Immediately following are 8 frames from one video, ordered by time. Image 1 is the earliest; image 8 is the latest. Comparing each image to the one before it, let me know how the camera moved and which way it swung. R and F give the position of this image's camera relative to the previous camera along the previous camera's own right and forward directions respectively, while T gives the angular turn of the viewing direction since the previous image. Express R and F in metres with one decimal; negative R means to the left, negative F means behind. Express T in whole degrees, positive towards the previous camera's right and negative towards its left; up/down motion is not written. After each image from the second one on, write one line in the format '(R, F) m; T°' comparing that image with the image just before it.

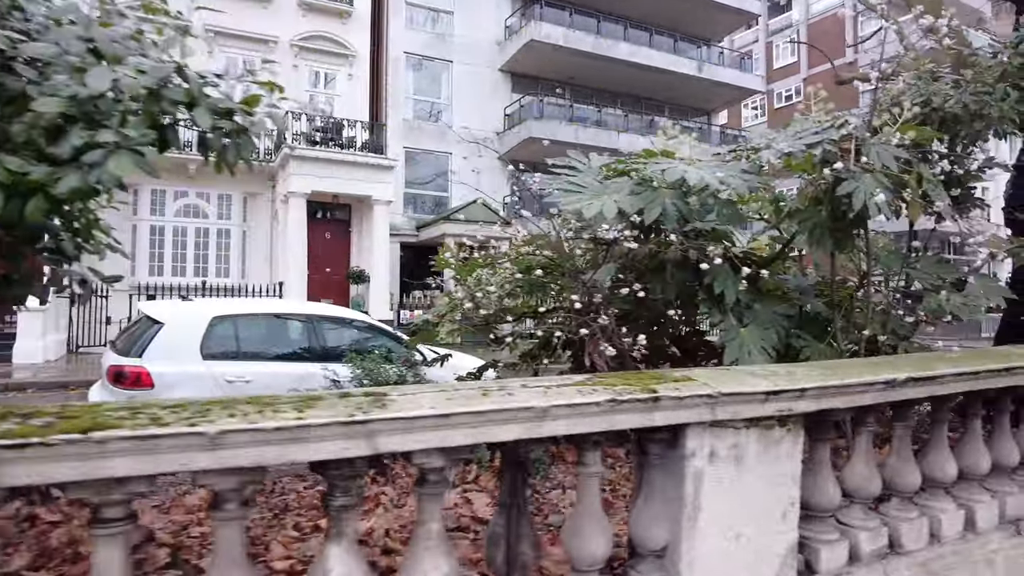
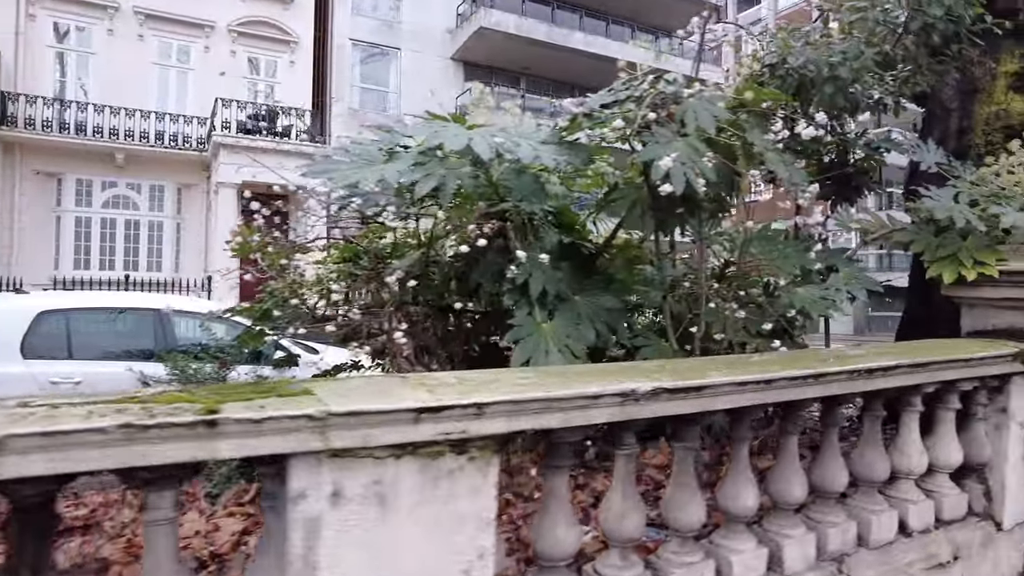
(+1.3, +0.6) m; +1°
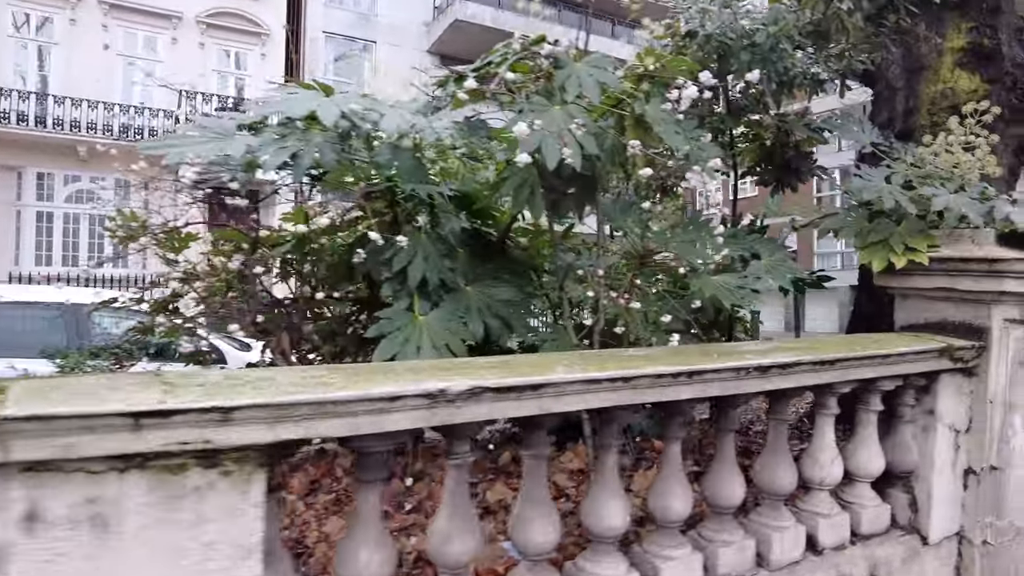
(+0.6, +0.3) m; 0°
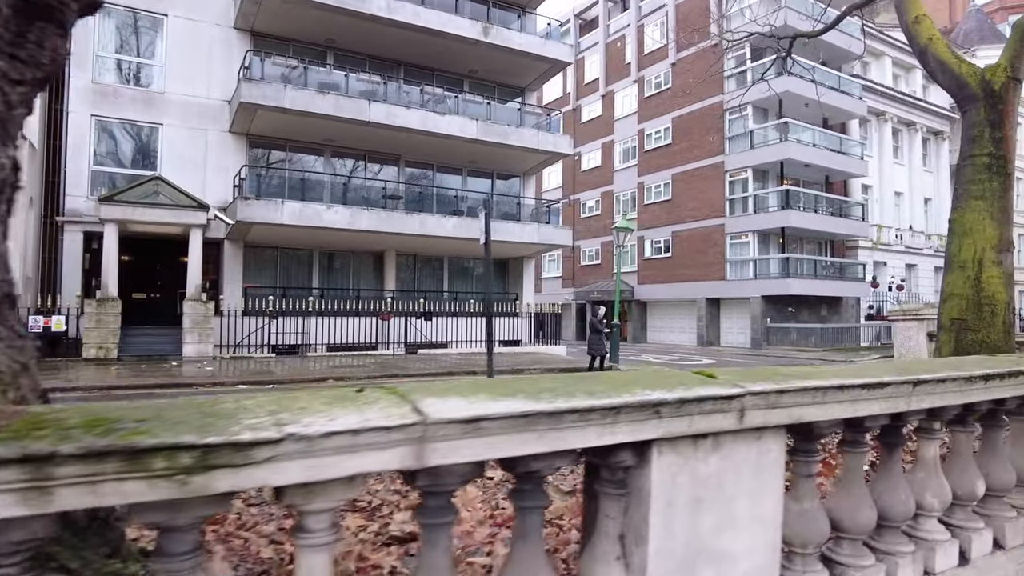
(+5.5, +2.9) m; 0°
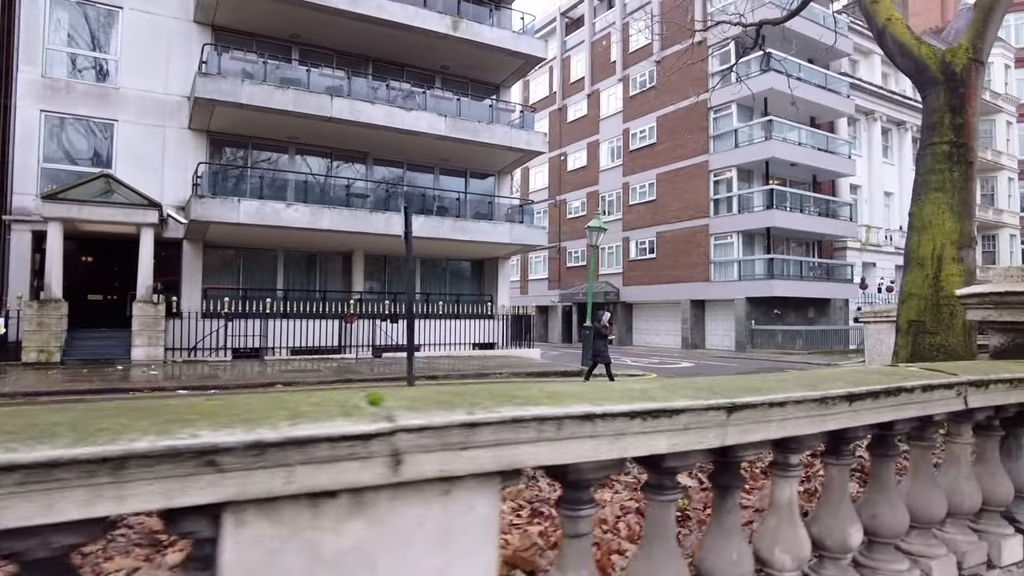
(+1.0, +0.6) m; 0°
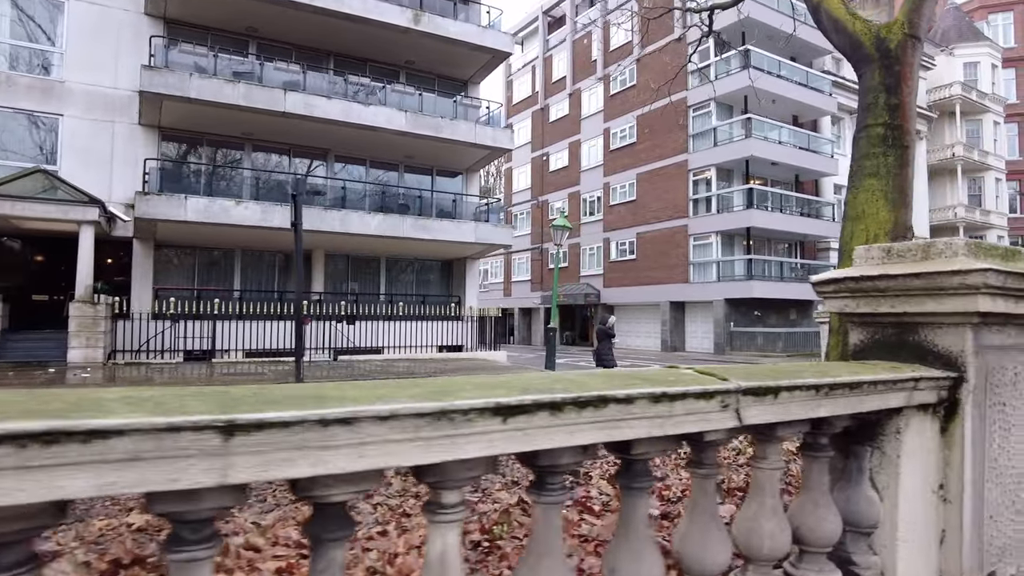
(+1.1, +0.6) m; 0°
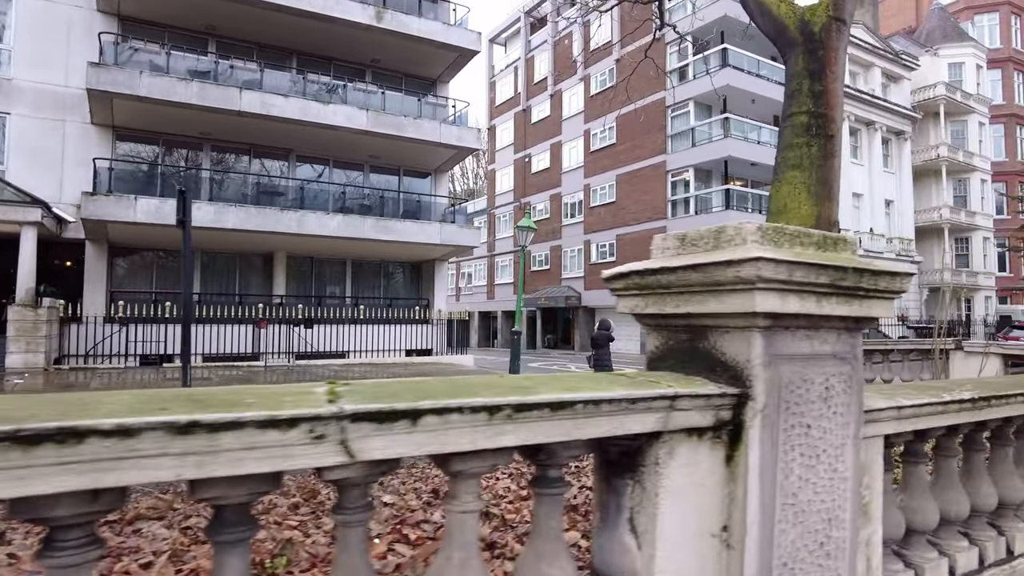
(+1.0, +0.4) m; 0°
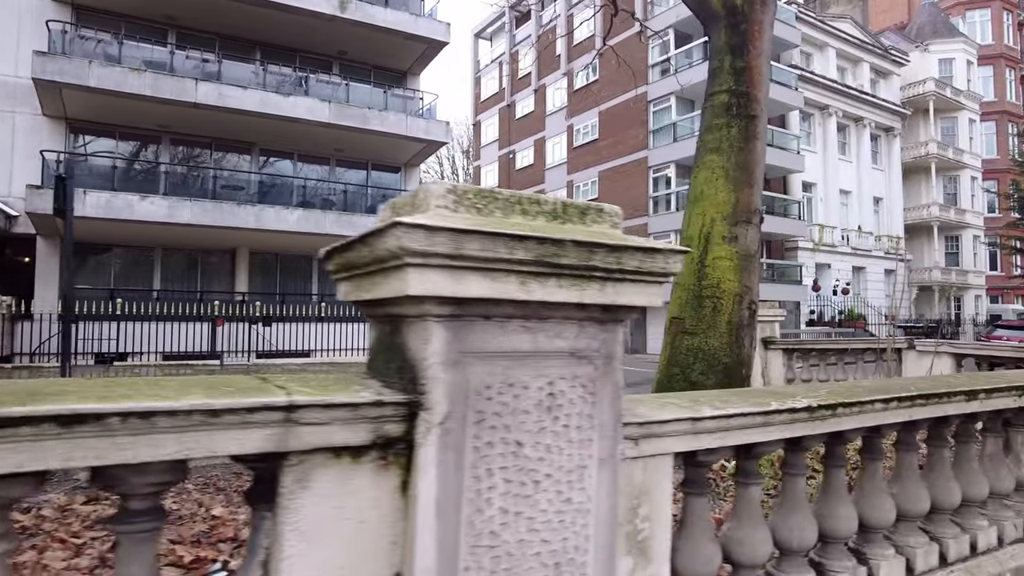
(+1.0, +0.4) m; 0°
